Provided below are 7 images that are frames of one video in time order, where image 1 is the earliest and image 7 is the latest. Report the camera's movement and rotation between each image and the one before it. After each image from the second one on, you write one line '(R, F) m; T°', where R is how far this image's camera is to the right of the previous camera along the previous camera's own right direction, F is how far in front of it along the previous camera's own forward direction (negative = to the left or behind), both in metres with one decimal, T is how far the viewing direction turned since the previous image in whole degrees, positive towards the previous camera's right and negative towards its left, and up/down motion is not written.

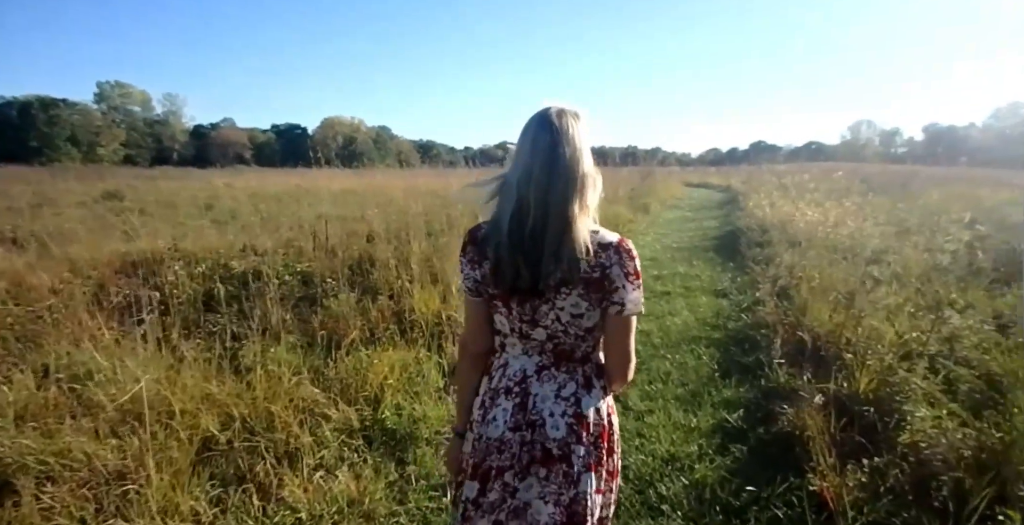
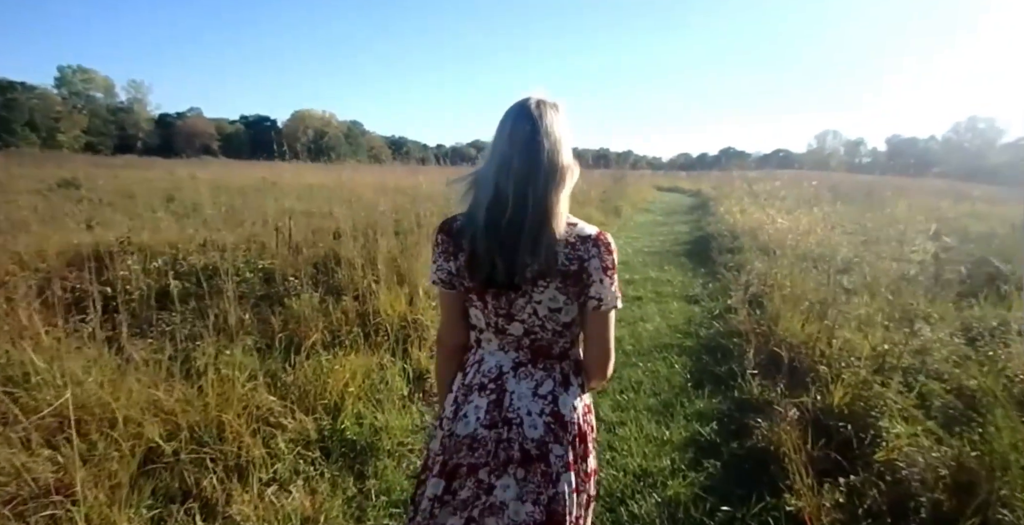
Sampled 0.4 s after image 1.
(0.0, +0.2) m; +3°
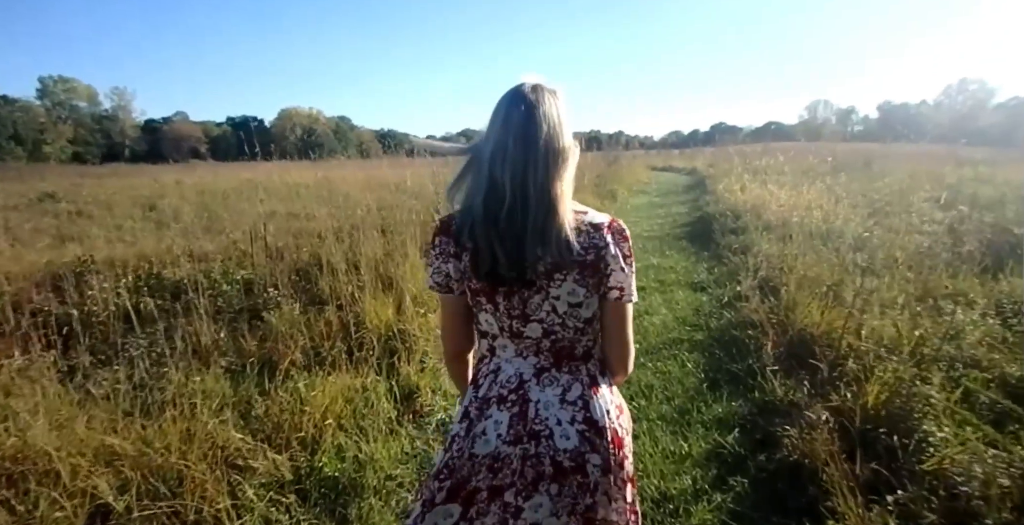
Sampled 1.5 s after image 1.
(0.0, +0.4) m; 0°
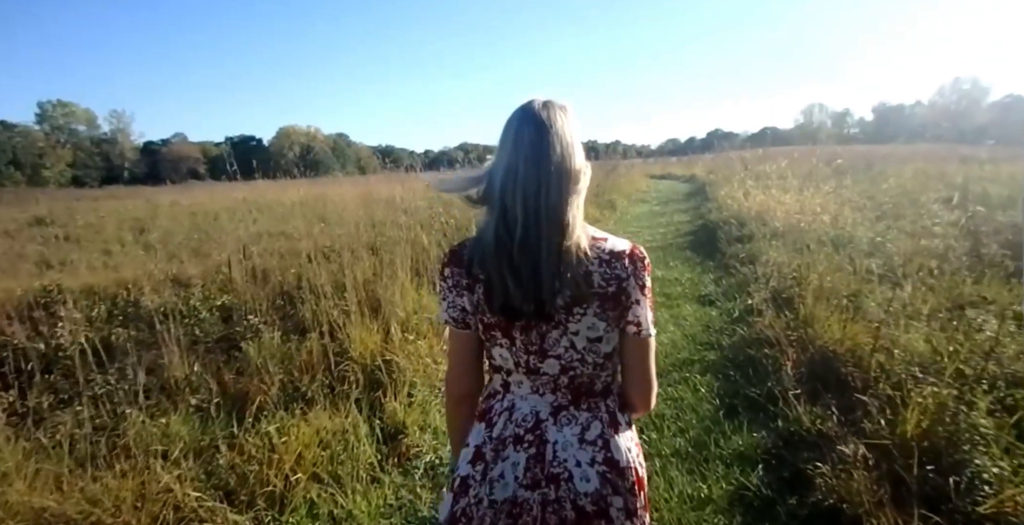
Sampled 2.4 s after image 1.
(+0.1, +0.3) m; 0°
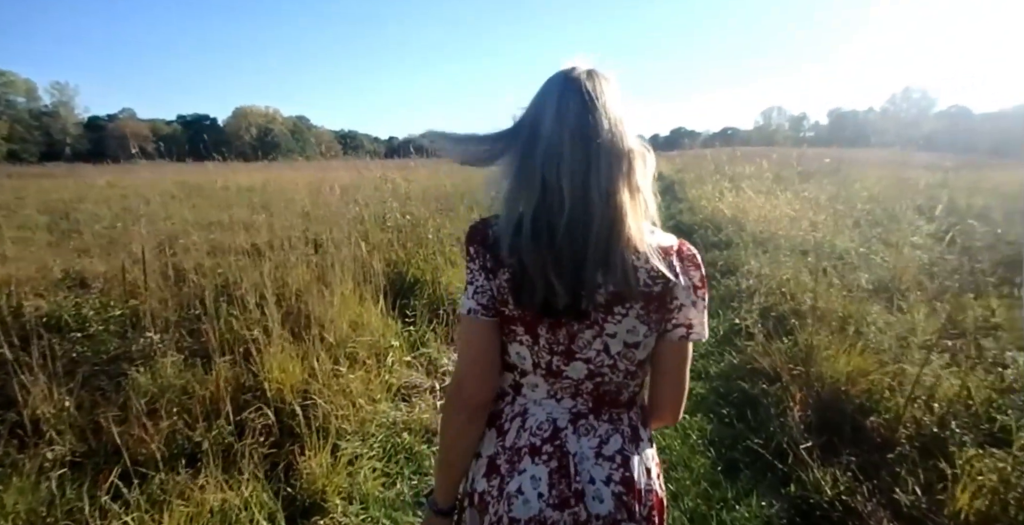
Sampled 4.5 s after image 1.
(0.0, +0.7) m; +4°
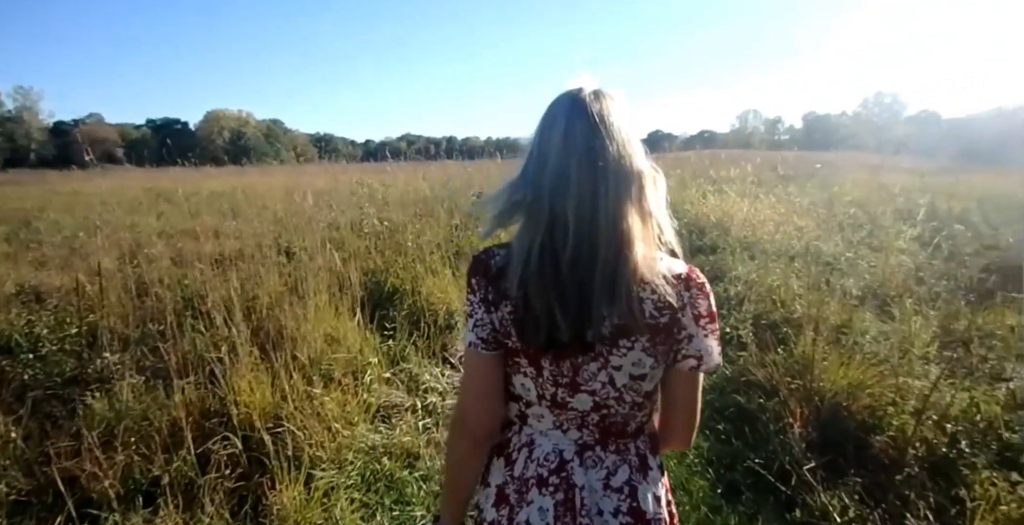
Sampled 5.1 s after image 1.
(0.0, +0.2) m; +2°
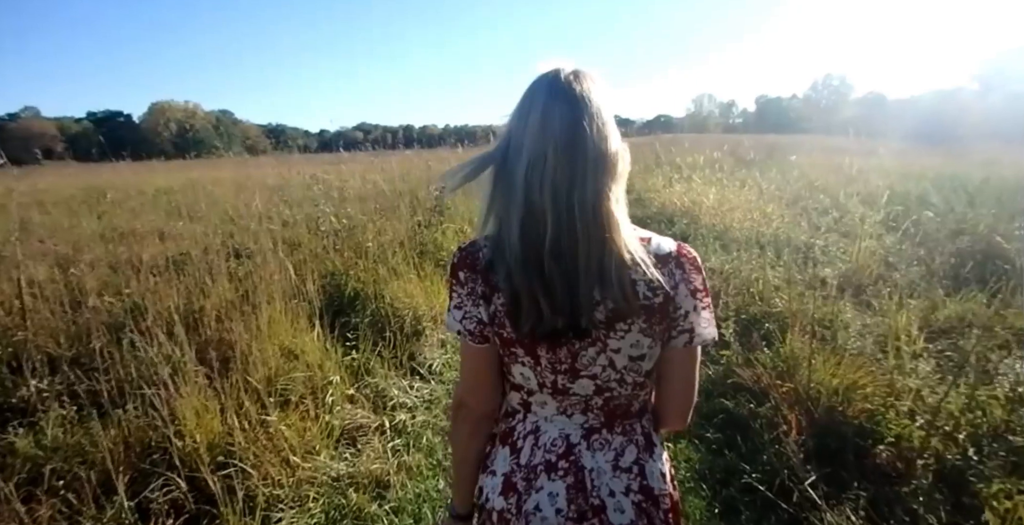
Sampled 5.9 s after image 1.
(0.0, +0.3) m; +4°
